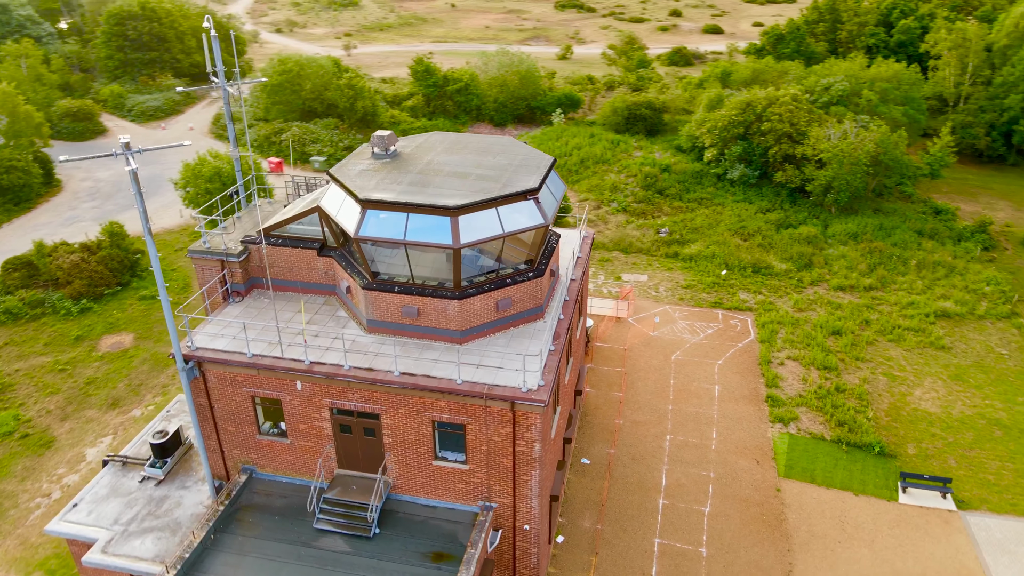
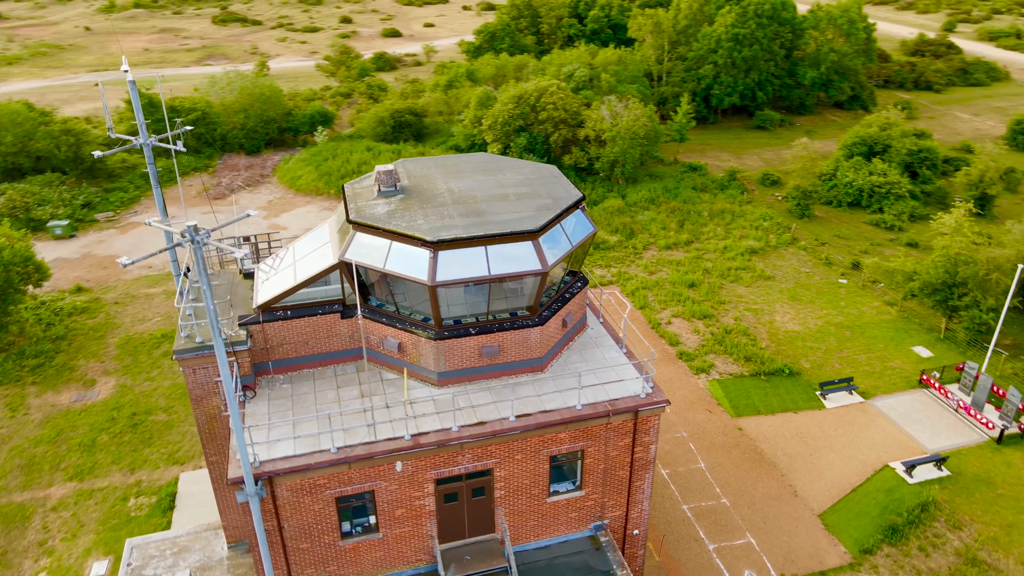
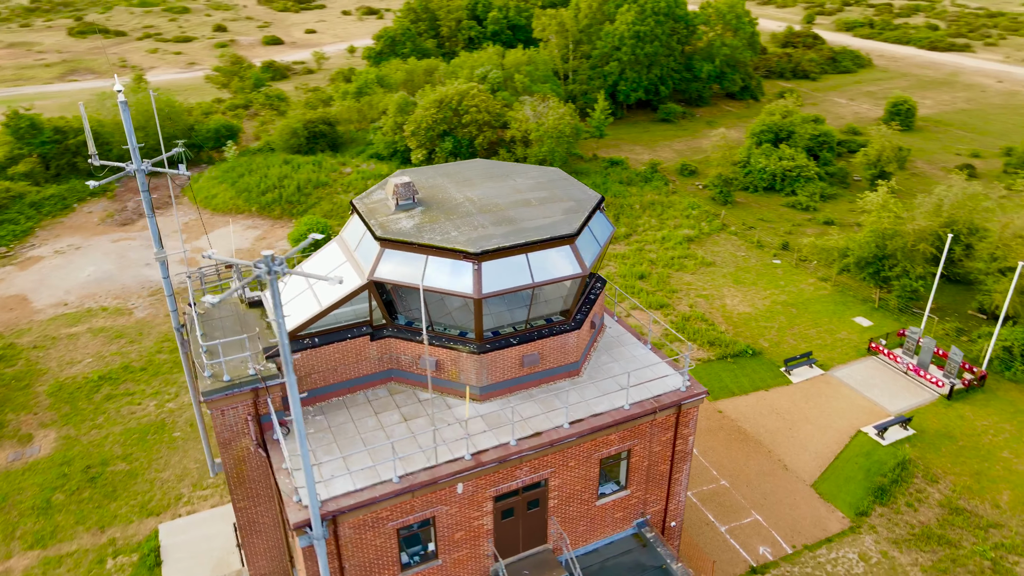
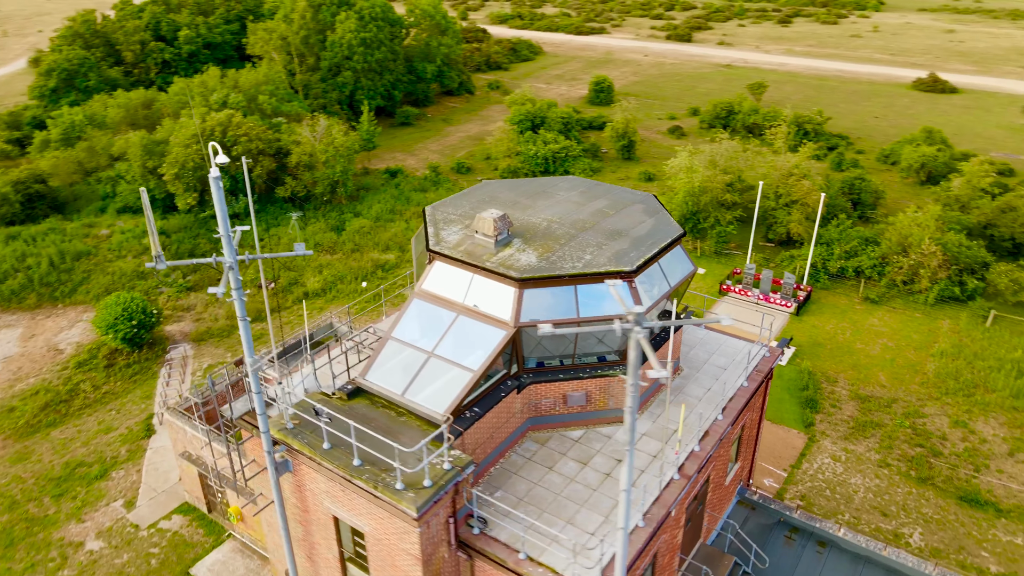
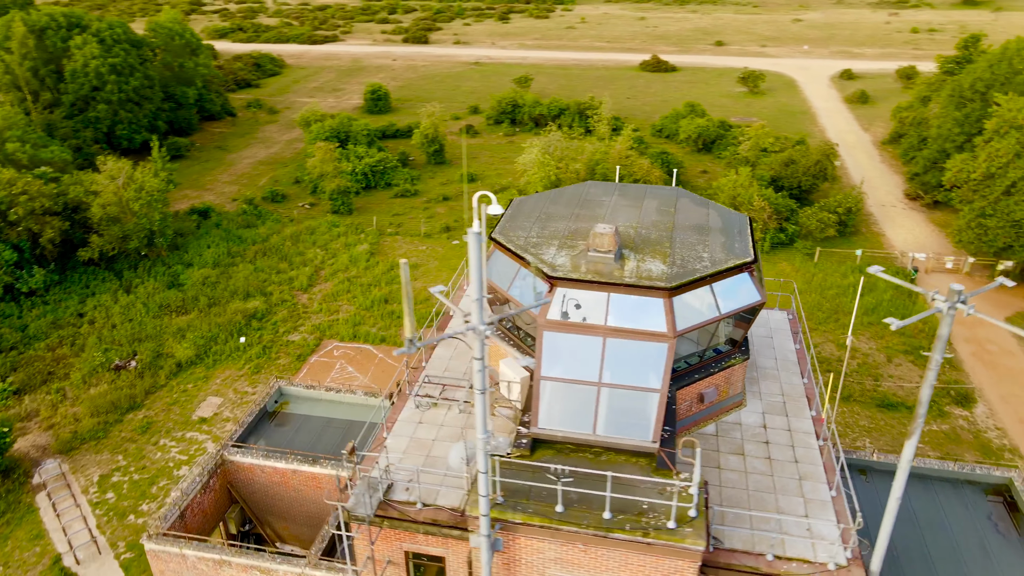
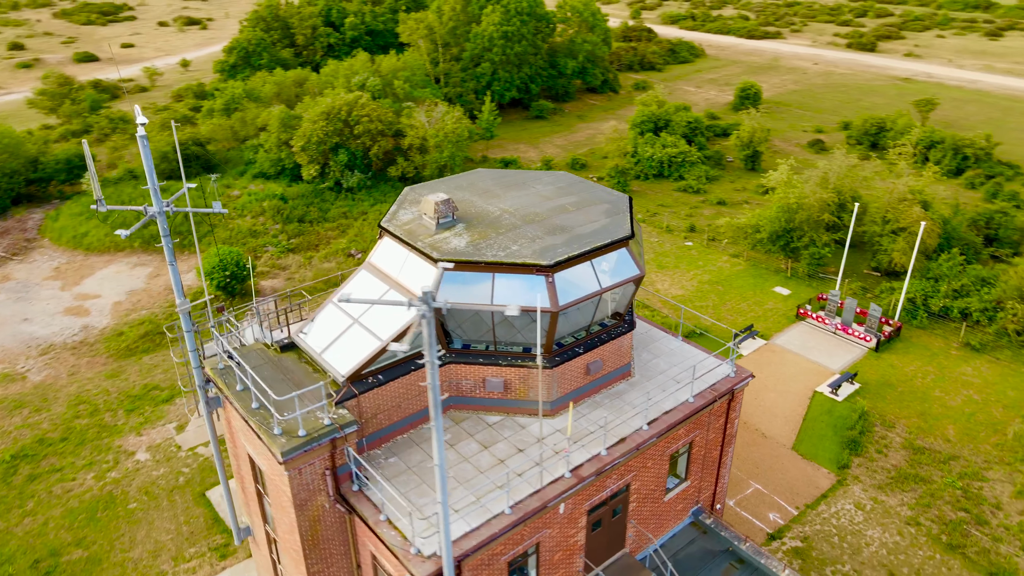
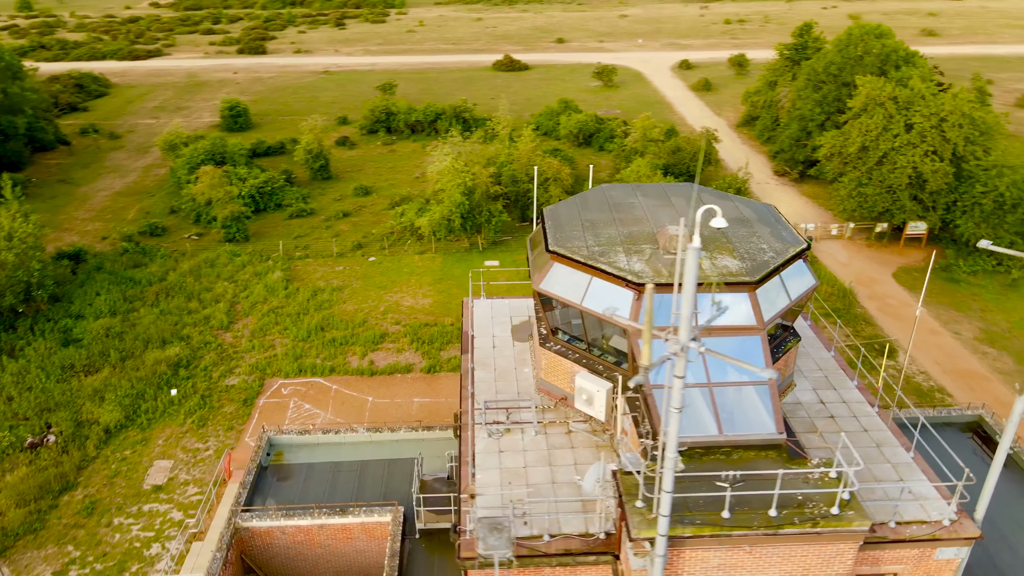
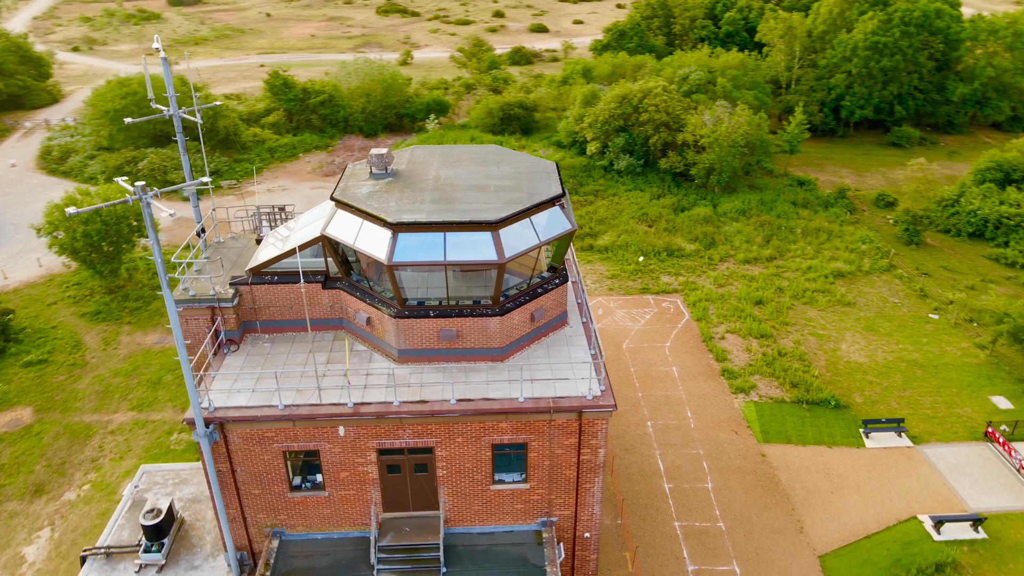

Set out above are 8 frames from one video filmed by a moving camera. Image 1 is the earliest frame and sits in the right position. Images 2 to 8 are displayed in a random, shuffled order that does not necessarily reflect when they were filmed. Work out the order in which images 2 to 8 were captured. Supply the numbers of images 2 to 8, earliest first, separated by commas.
8, 2, 3, 6, 4, 5, 7
